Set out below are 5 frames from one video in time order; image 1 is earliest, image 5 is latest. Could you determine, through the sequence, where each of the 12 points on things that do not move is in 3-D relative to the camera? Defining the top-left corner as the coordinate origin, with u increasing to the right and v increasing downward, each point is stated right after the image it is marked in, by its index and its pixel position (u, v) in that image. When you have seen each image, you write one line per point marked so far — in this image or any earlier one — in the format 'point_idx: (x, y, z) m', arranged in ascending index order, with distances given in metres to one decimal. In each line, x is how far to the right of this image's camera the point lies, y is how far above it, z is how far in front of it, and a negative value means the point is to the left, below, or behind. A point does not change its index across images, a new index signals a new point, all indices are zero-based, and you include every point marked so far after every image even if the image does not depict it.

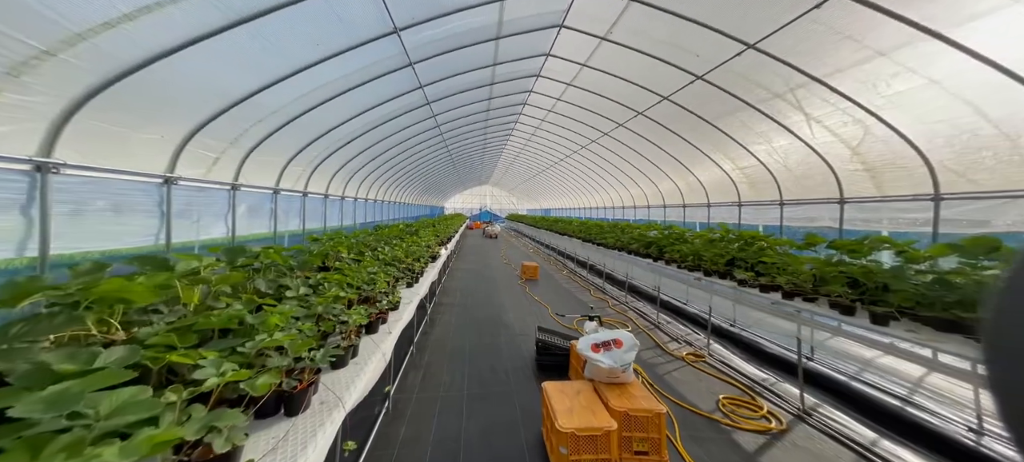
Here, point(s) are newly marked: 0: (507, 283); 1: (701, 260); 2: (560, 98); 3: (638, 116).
0: (-0.1, -1.6, +8.7) m
1: (+2.8, -0.4, +4.4) m
2: (+1.2, +3.7, +8.9) m
3: (+3.0, +3.0, +8.9) m
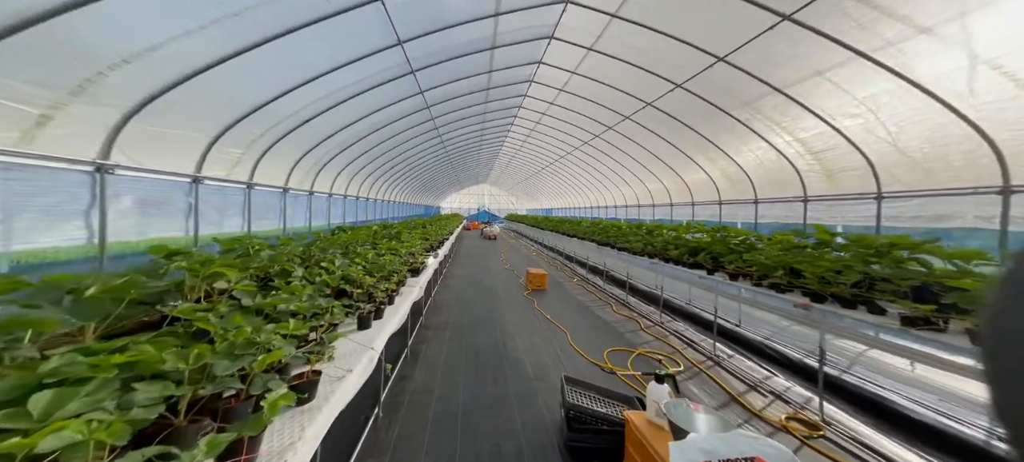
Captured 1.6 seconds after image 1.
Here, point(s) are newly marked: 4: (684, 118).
0: (-0.1, -1.6, +7.5) m
1: (+2.9, -0.4, +3.2) m
2: (+1.3, +3.7, +7.6) m
3: (+3.1, +3.0, +7.7) m
4: (+3.6, +2.4, +6.2) m
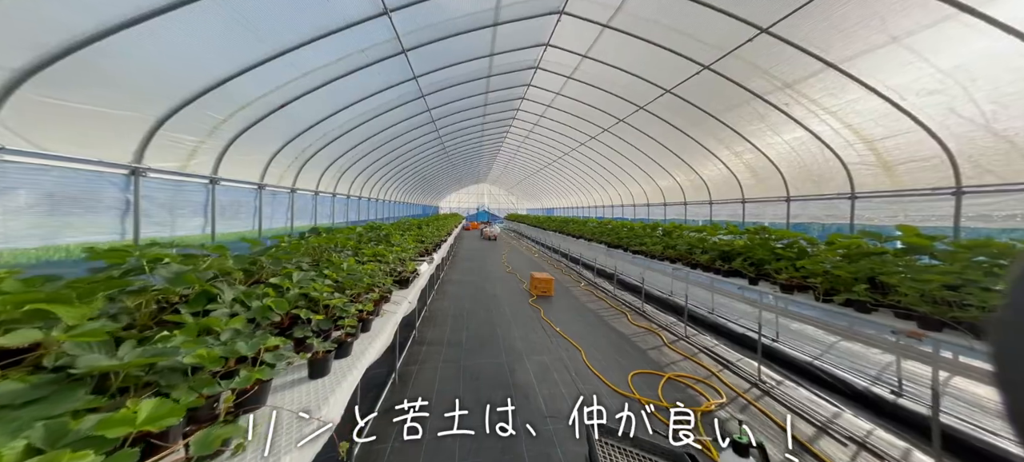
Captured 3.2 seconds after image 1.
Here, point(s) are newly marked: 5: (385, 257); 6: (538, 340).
0: (0.0, -1.7, +6.9) m
1: (+3.0, -0.4, +2.6) m
2: (+1.4, +3.6, +7.0) m
3: (+3.1, +2.9, +7.1) m
4: (+3.7, +2.4, +5.6) m
5: (-1.4, -0.3, +3.3) m
6: (+0.4, -1.7, +4.7) m
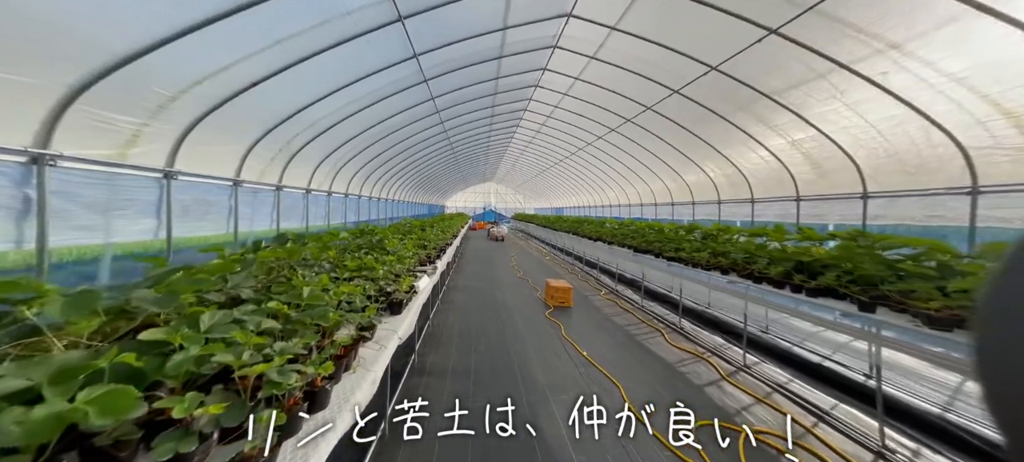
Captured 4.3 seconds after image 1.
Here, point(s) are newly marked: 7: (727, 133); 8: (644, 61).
0: (+0.3, -1.7, +6.1) m
1: (+3.2, -0.5, +1.7) m
2: (+1.7, +3.6, +6.2) m
3: (+3.4, +2.9, +6.2) m
4: (+3.9, +2.3, +4.7) m
5: (-1.2, -0.3, +2.5) m
6: (+0.7, -1.7, +3.9) m
7: (+4.6, +2.1, +6.5) m
8: (+2.5, +3.2, +5.7) m
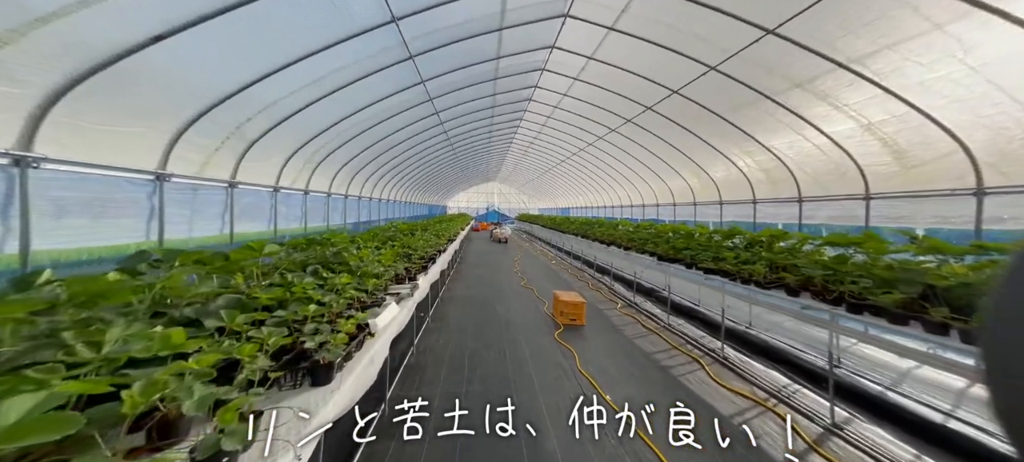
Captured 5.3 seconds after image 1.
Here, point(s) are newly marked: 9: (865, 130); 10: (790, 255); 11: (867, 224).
0: (+0.4, -1.8, +5.1) m
1: (+3.2, -0.6, +0.7) m
2: (+1.7, +3.5, +5.2) m
3: (+3.5, +2.8, +5.2) m
4: (+4.0, +2.3, +3.7) m
5: (-1.2, -0.4, +1.5) m
6: (+0.7, -1.8, +2.9) m
7: (+4.7, +2.0, +5.5) m
8: (+2.5, +3.1, +4.7) m
9: (+5.2, +1.4, +4.6) m
10: (+3.3, -0.3, +3.7) m
11: (+5.9, +0.1, +5.2) m
